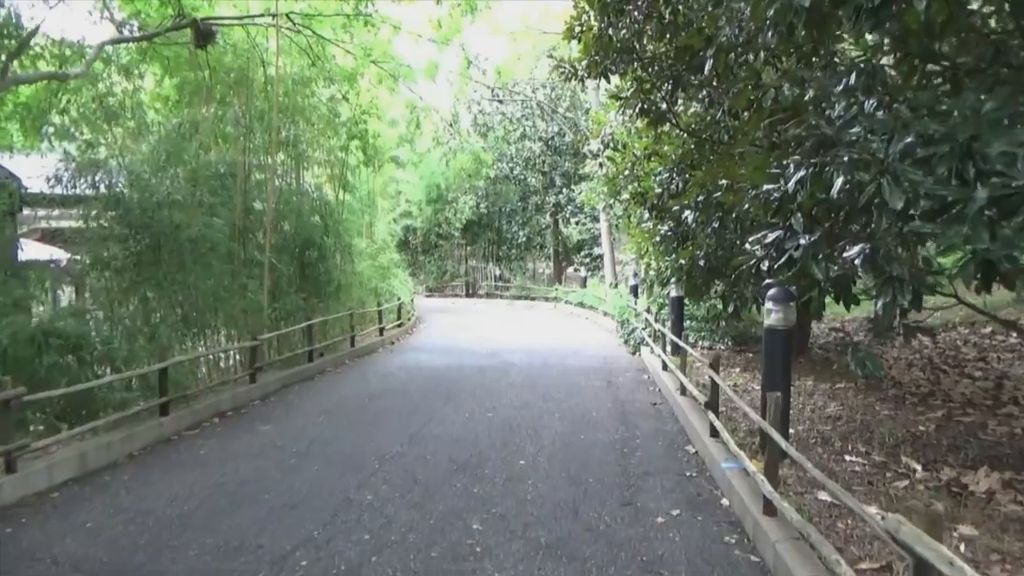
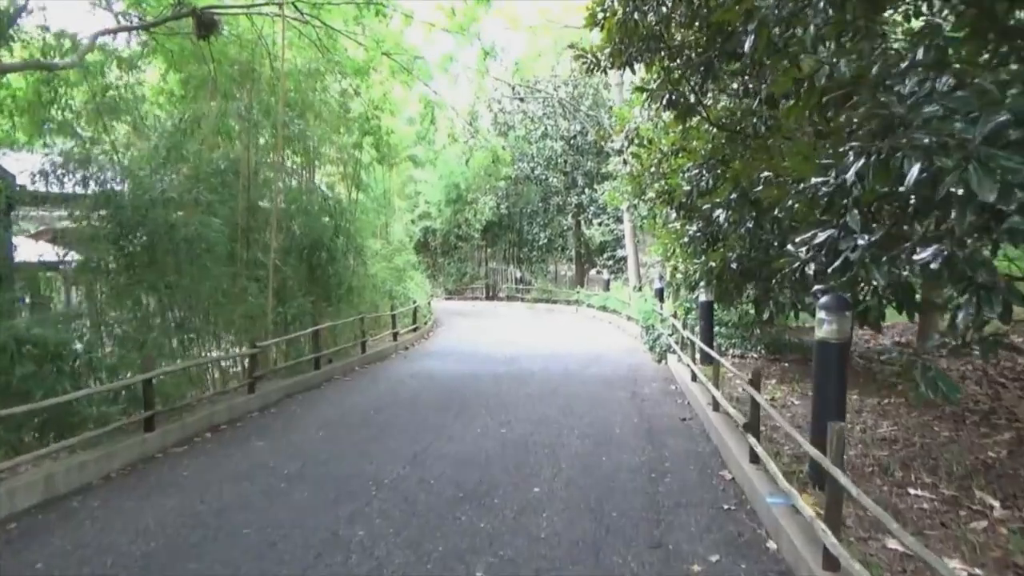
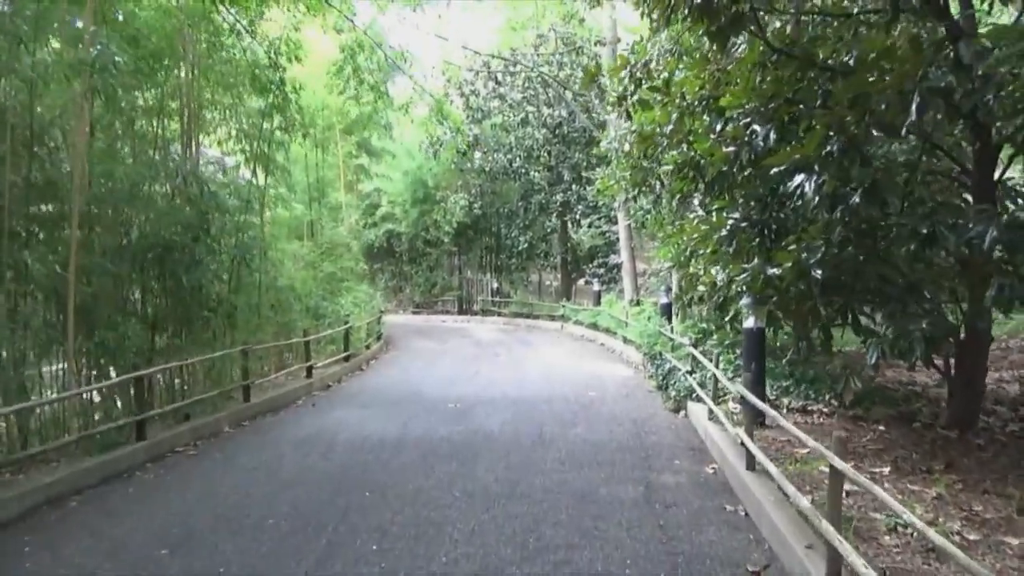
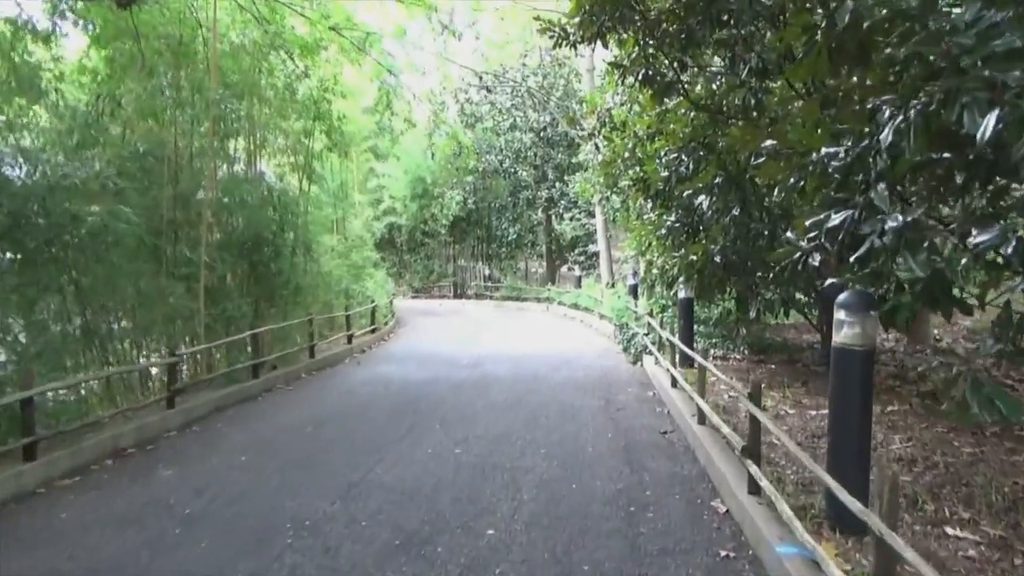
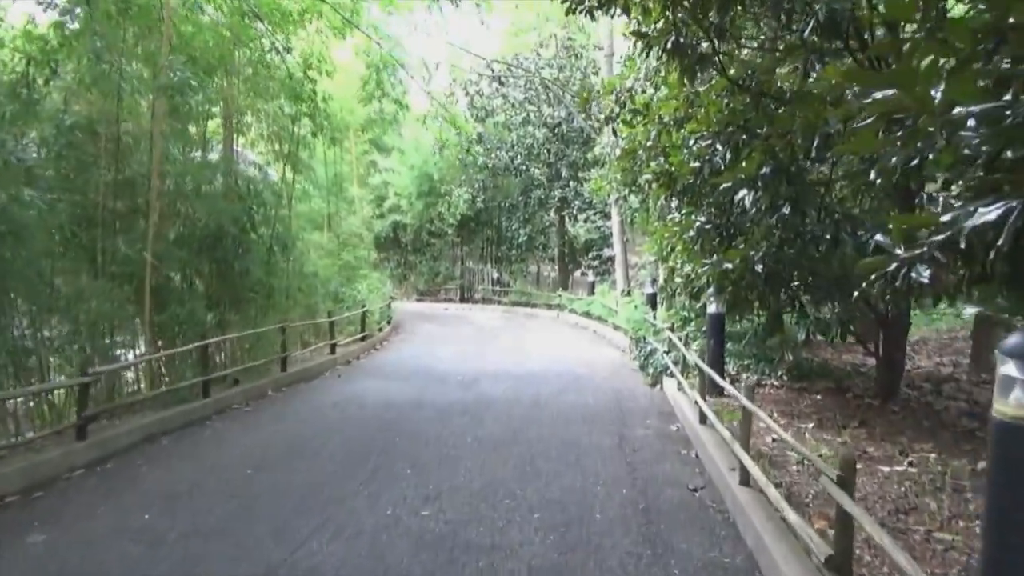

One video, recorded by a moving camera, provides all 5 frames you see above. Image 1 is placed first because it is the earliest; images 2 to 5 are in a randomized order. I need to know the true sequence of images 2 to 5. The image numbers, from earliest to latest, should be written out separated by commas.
2, 4, 5, 3
